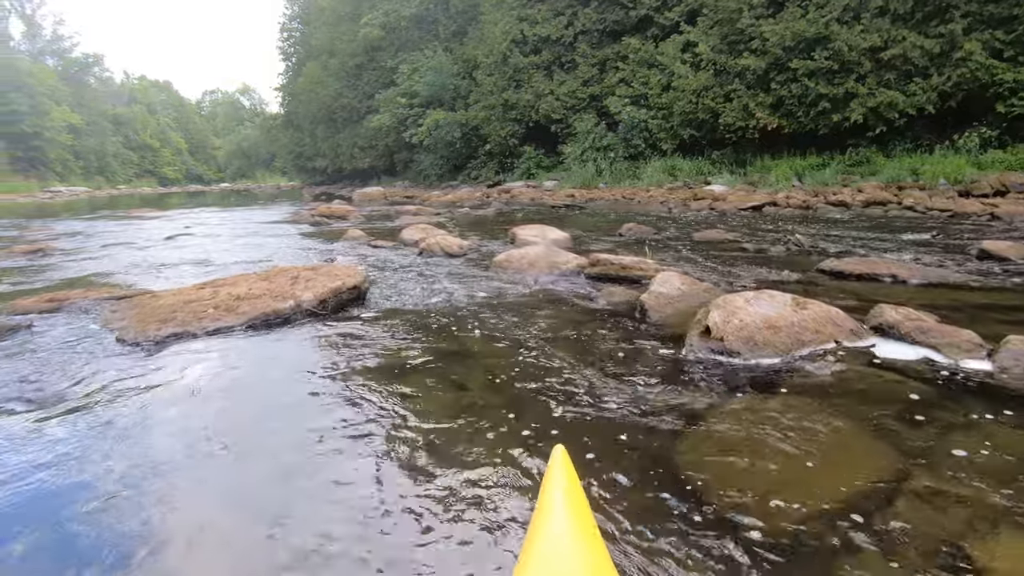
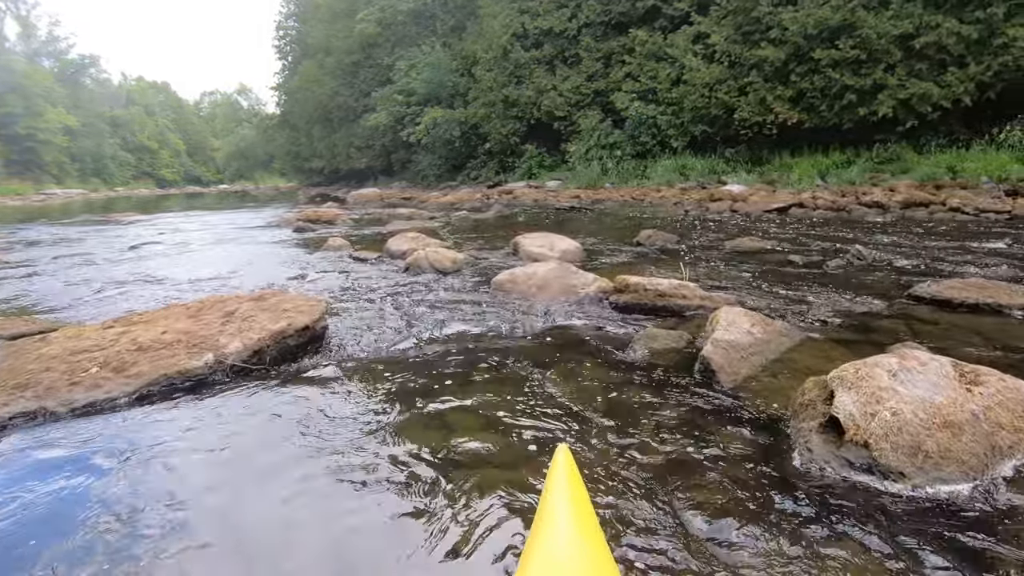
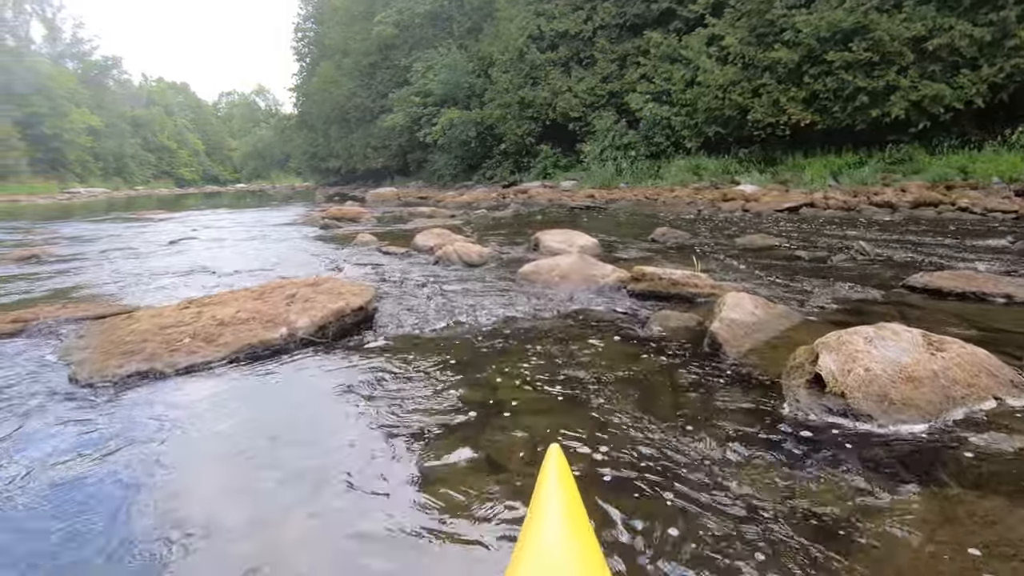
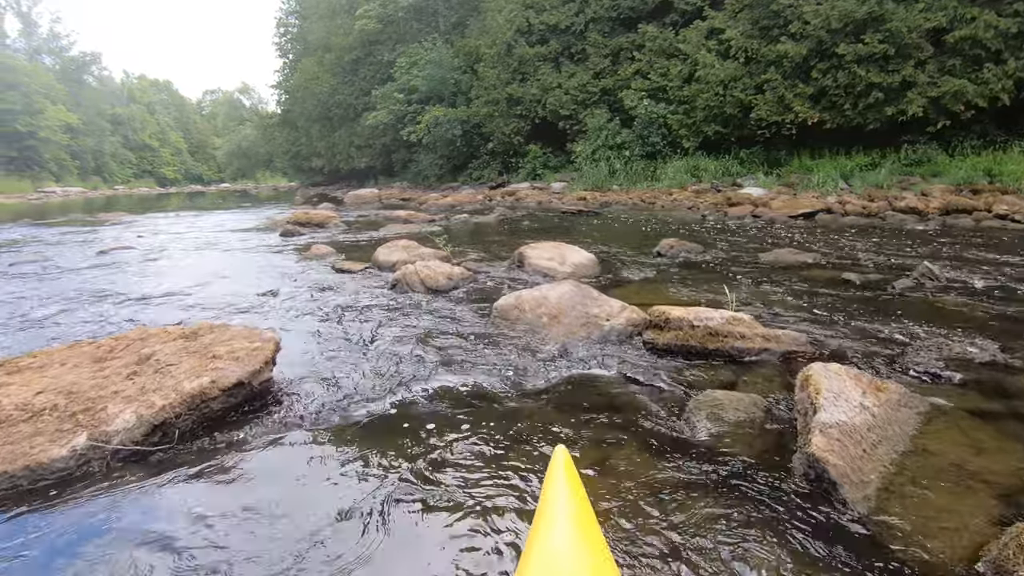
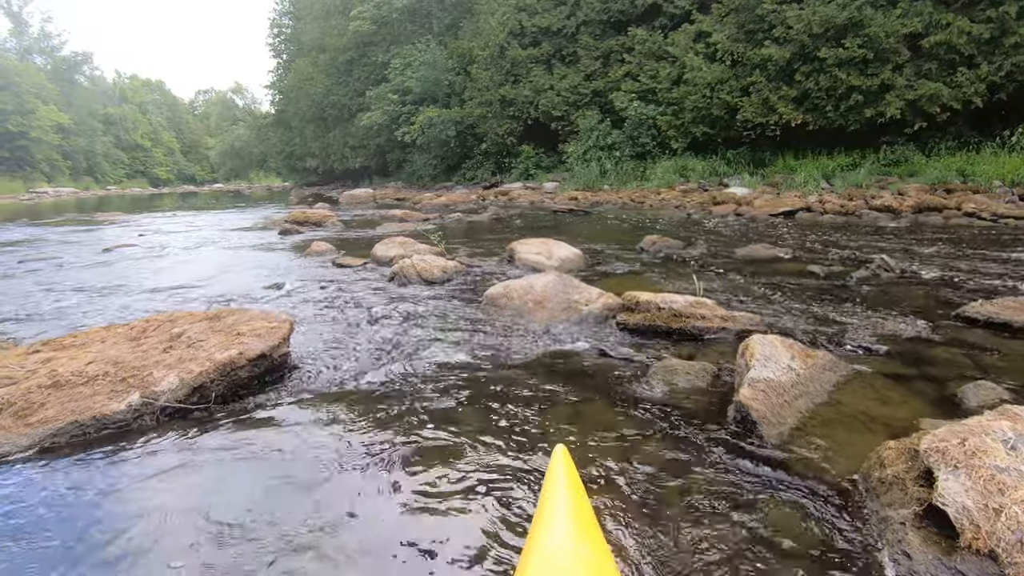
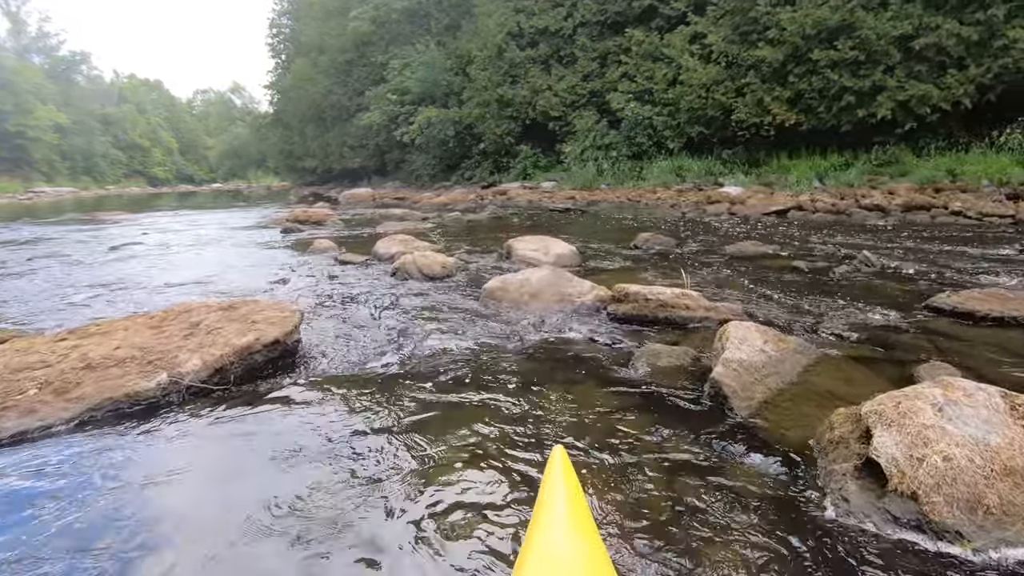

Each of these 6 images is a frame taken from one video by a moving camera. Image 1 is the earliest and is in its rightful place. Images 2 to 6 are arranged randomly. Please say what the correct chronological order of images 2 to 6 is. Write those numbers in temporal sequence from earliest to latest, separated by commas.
3, 2, 6, 5, 4
